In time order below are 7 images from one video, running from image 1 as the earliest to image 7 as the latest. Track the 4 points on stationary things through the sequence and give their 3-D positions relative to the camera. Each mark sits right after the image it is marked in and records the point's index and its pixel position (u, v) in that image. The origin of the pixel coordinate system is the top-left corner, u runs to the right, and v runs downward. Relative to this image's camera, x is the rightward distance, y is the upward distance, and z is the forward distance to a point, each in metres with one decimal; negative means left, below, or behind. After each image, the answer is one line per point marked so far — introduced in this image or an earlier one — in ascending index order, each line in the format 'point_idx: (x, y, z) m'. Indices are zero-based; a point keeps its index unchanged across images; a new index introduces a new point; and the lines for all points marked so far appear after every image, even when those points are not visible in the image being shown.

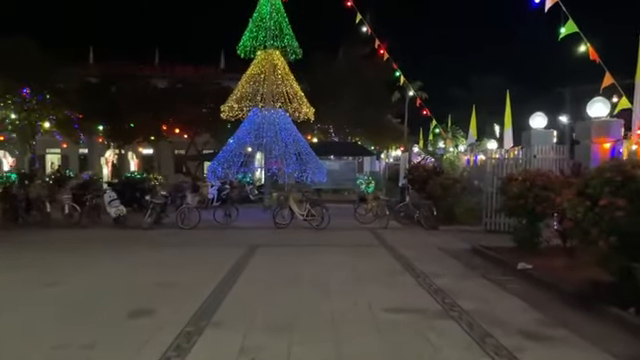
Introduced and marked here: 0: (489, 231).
0: (+6.0, -1.8, +17.6) m
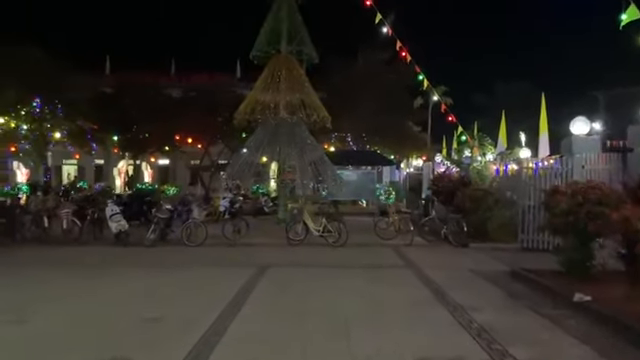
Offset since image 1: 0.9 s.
0: (+6.5, -2.2, +15.9) m
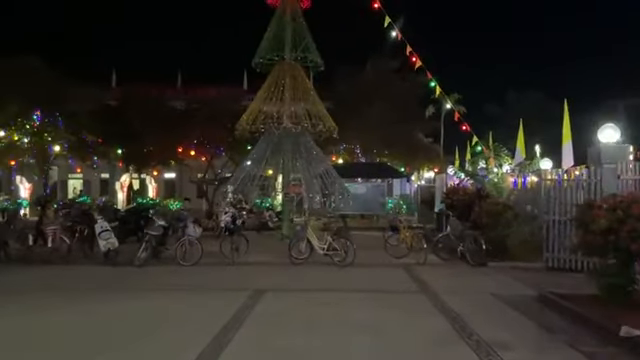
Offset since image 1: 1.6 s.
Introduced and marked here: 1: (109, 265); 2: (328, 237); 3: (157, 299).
0: (+6.7, -2.6, +14.4) m
1: (-6.3, -2.5, +14.8) m
2: (+0.2, -1.7, +14.6) m
3: (-3.8, -2.8, +11.6) m
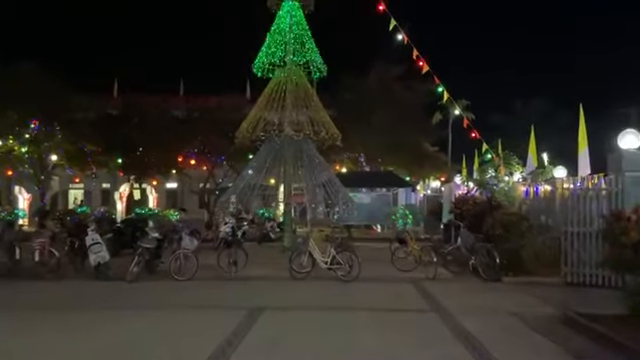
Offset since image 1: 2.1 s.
0: (+6.8, -2.8, +13.5) m
1: (-6.2, -2.8, +14.0) m
2: (+0.3, -1.9, +13.8) m
3: (-3.7, -3.0, +10.8) m
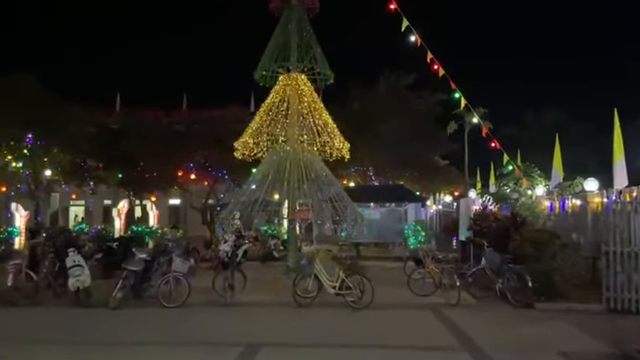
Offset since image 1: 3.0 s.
0: (+6.9, -3.1, +11.8) m
1: (-6.0, -3.2, +12.5) m
2: (+0.5, -2.3, +12.2) m
3: (-3.6, -3.2, +9.2) m
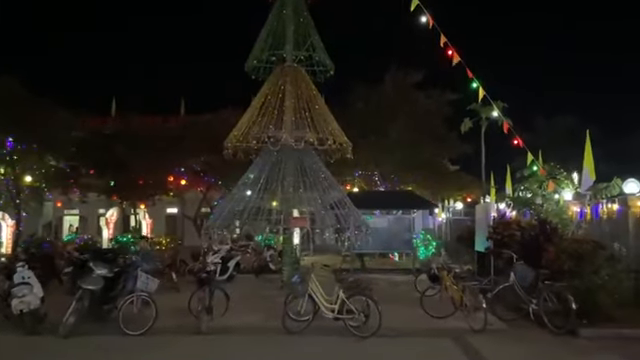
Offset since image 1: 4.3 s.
0: (+6.9, -3.1, +9.6) m
1: (-6.1, -3.2, +10.3) m
2: (+0.4, -2.2, +10.0) m
3: (-3.7, -3.2, +7.1) m
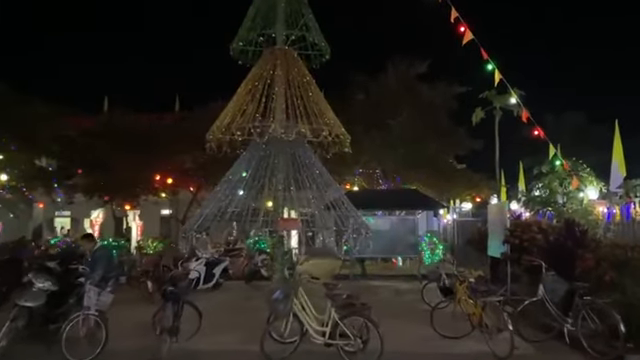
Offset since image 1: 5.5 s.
0: (+6.7, -2.9, +7.7) m
1: (-6.3, -3.1, +8.5) m
2: (+0.2, -2.1, +8.1) m
3: (-3.9, -3.0, +5.2) m
